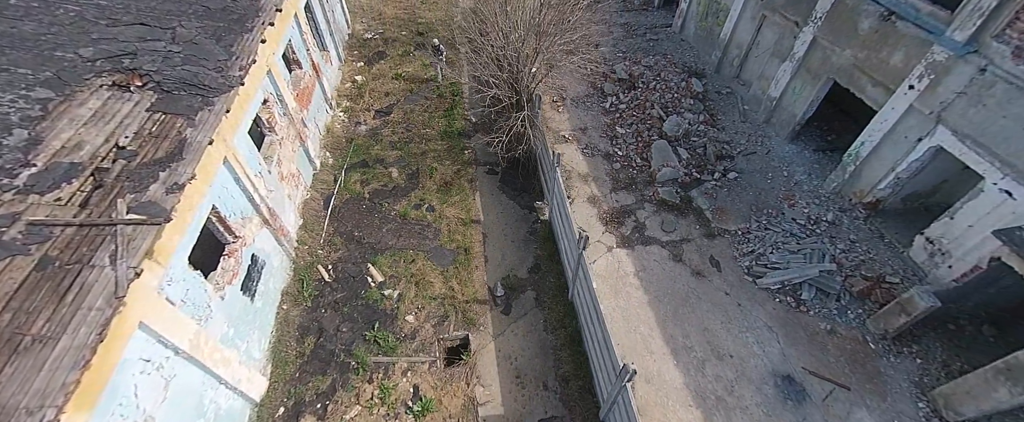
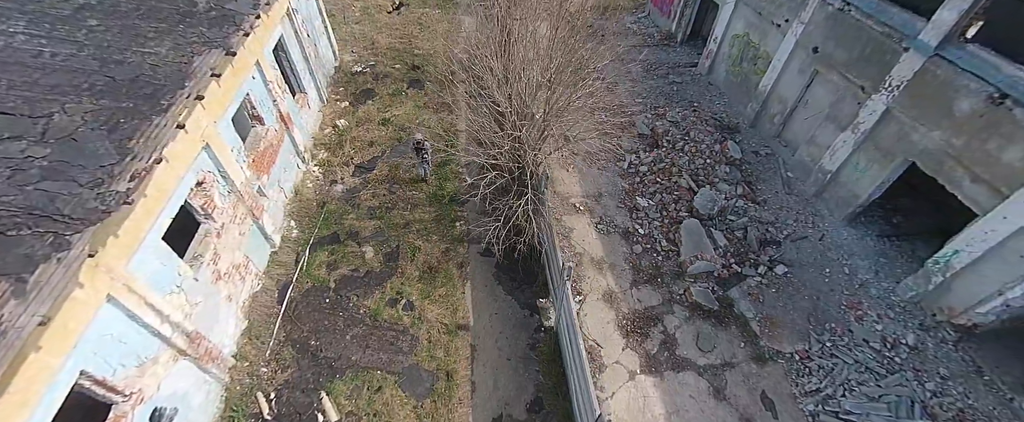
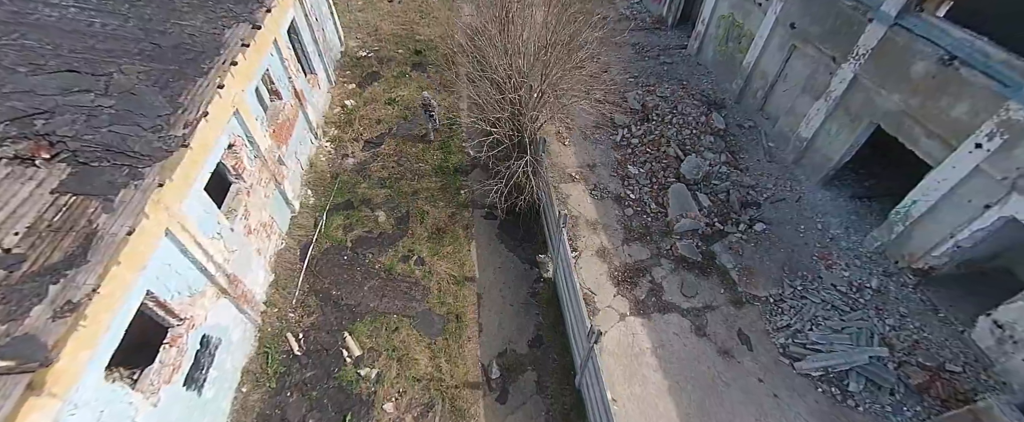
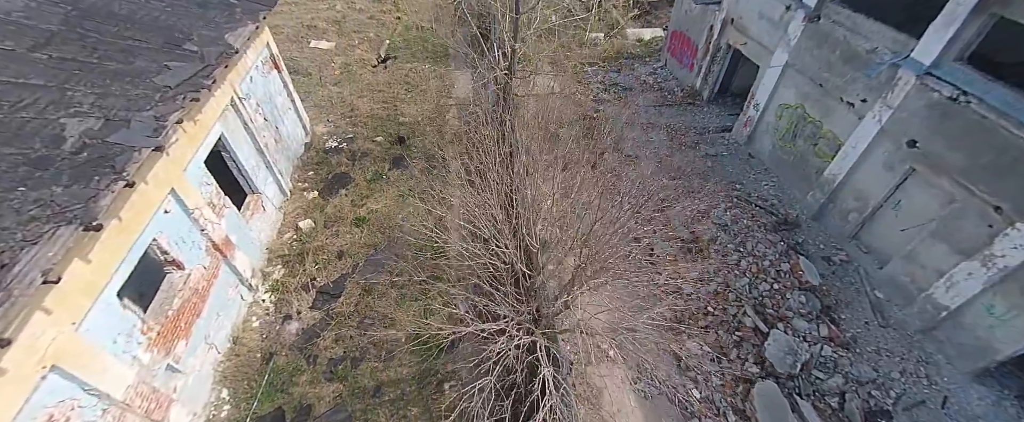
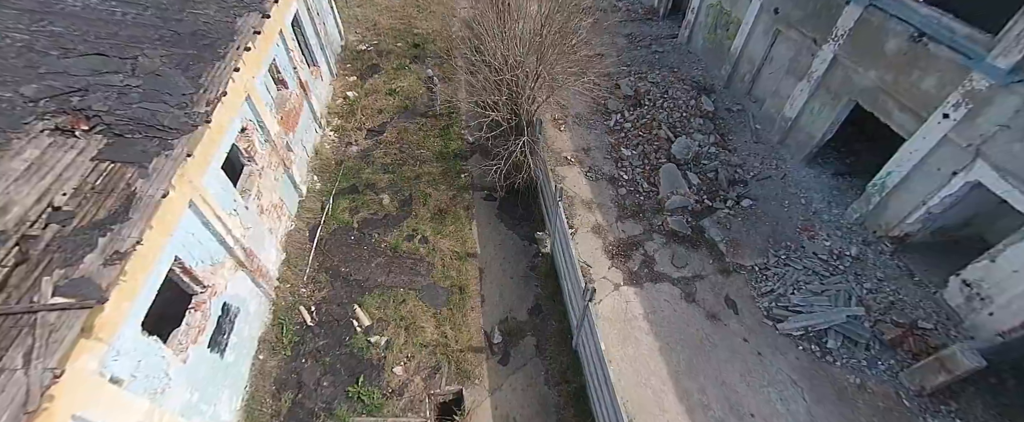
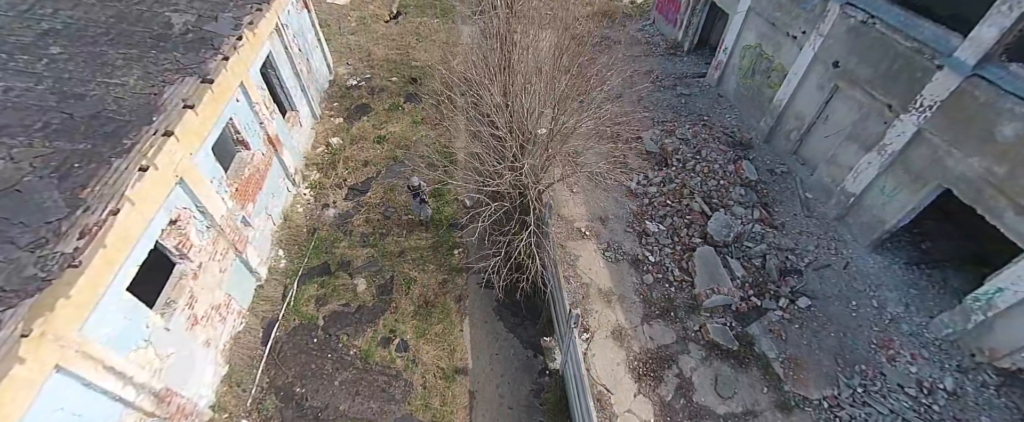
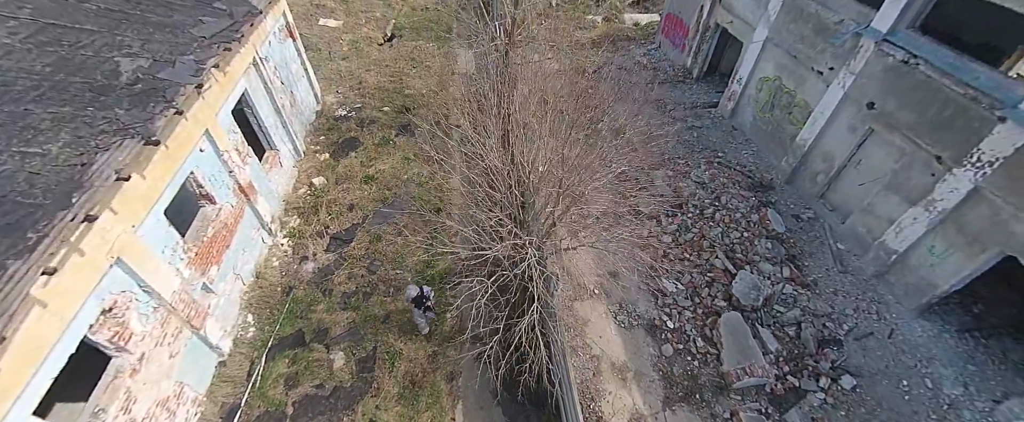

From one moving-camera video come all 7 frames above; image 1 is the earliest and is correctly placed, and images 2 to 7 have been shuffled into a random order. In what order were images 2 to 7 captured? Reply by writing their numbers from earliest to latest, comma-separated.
5, 3, 2, 6, 7, 4
